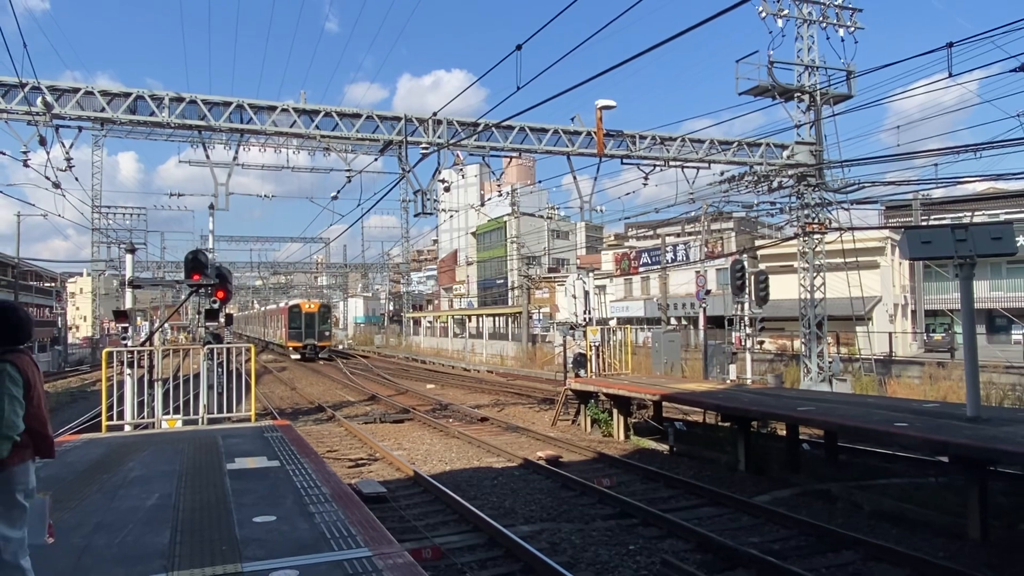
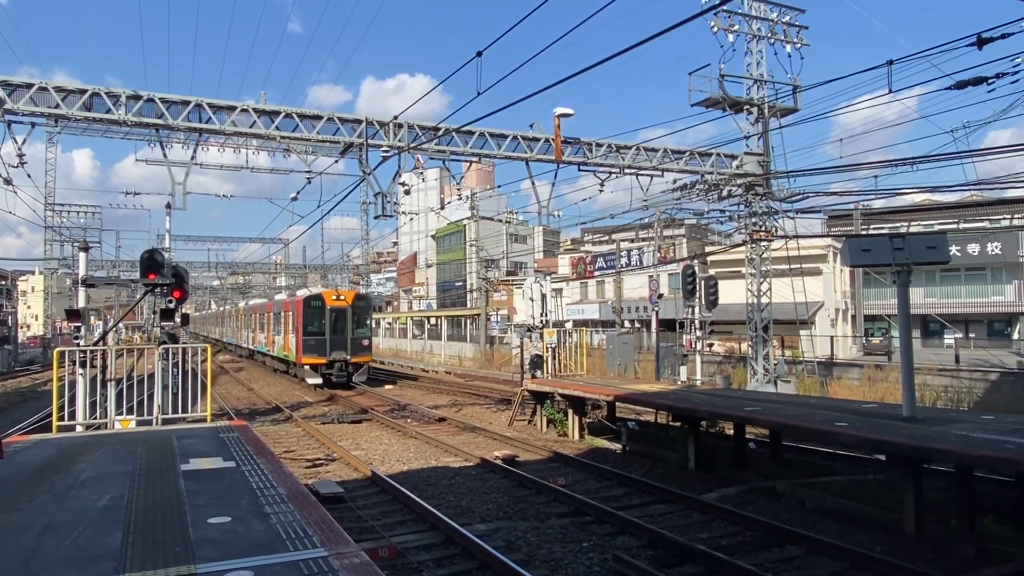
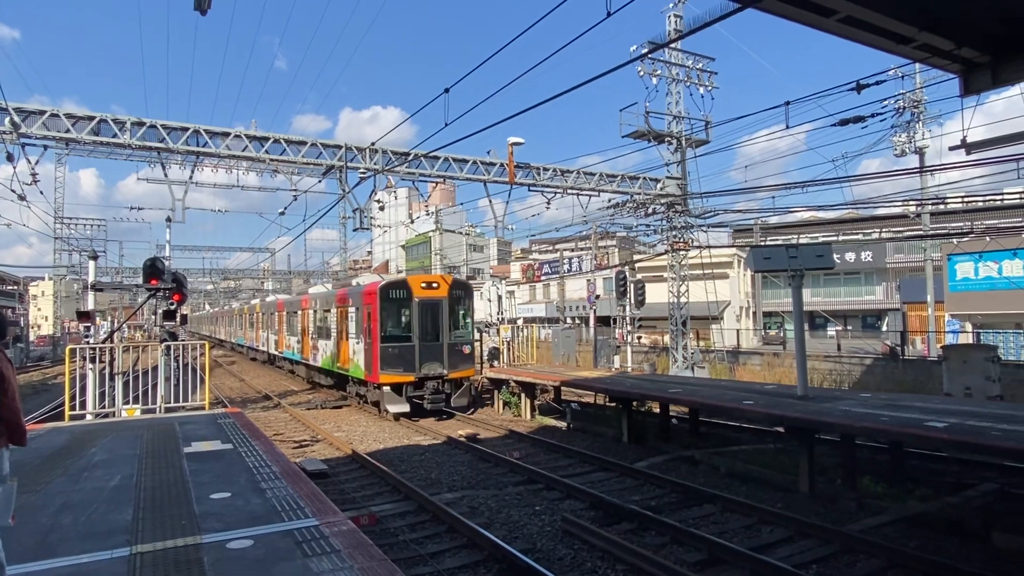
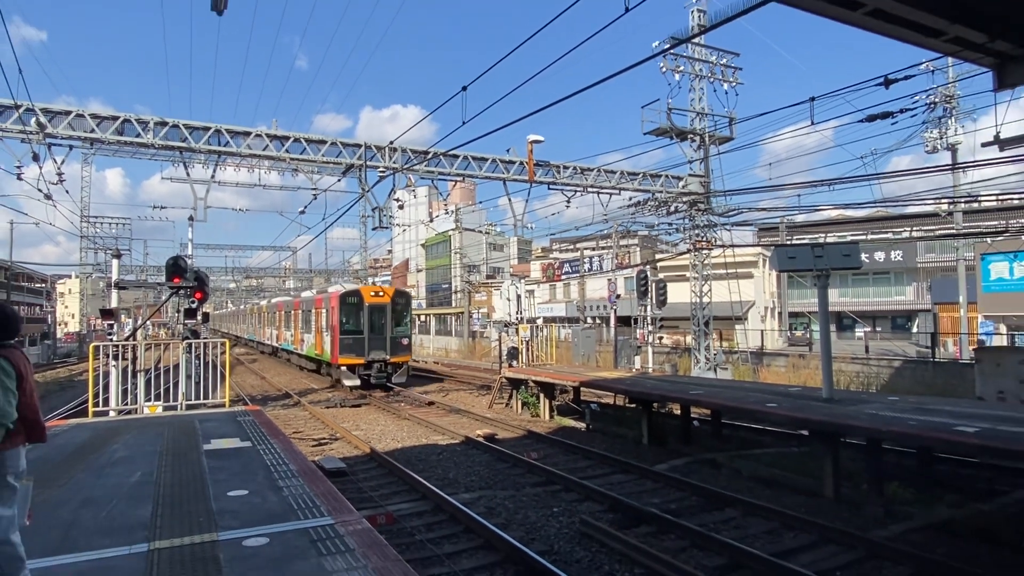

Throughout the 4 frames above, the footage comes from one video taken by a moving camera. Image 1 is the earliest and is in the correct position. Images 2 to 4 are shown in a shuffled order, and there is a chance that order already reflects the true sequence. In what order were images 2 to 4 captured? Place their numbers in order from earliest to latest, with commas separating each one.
2, 4, 3
